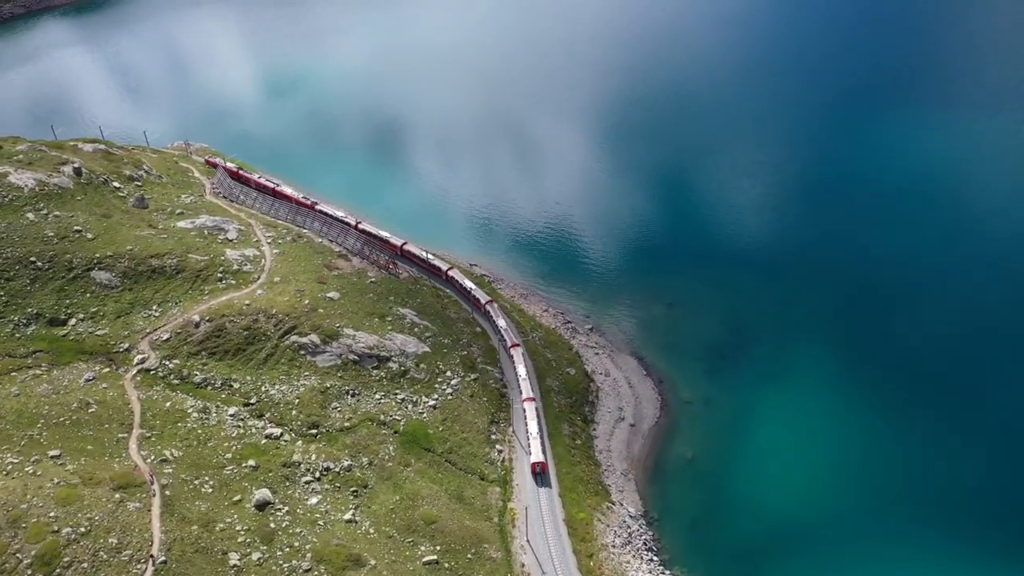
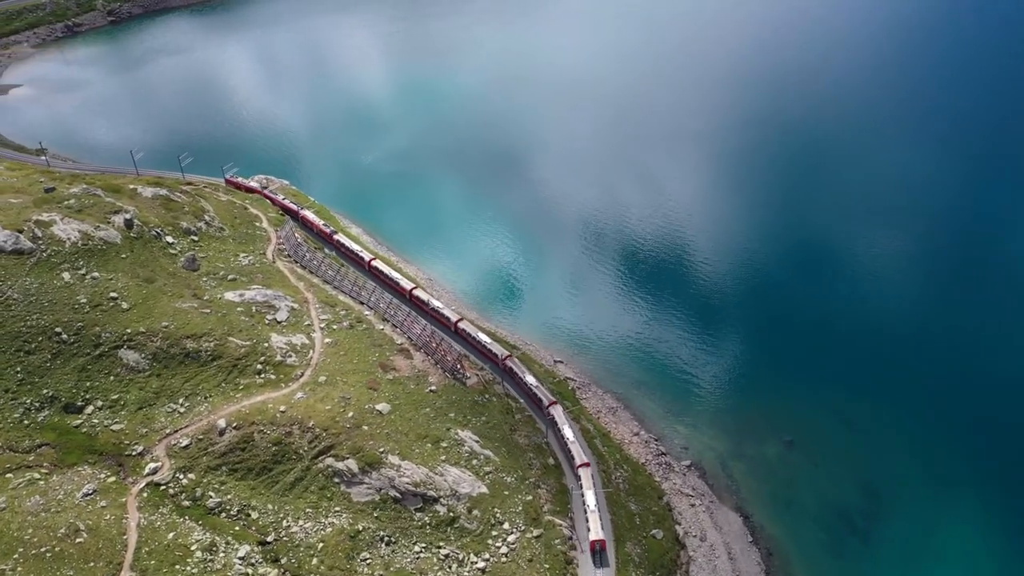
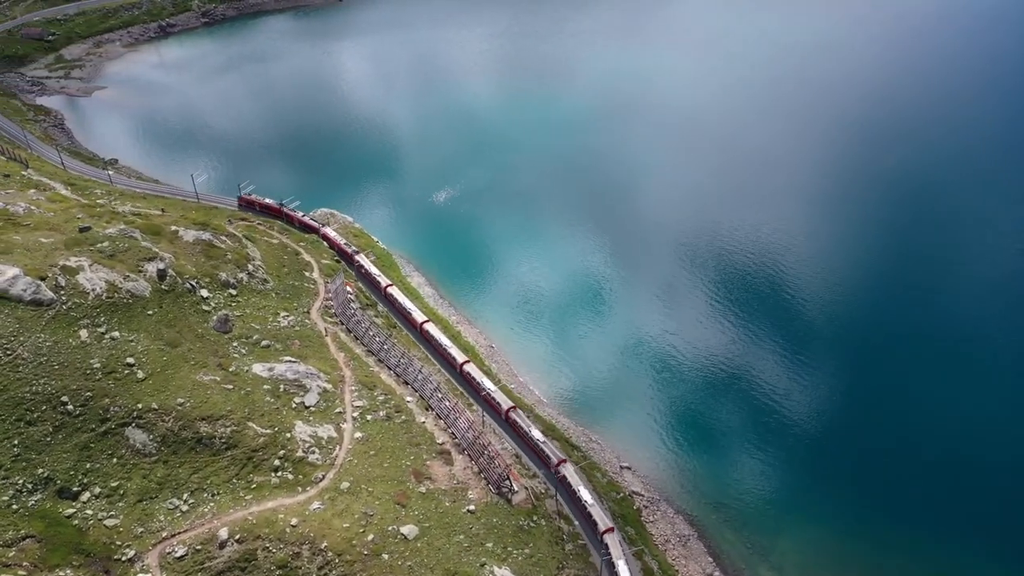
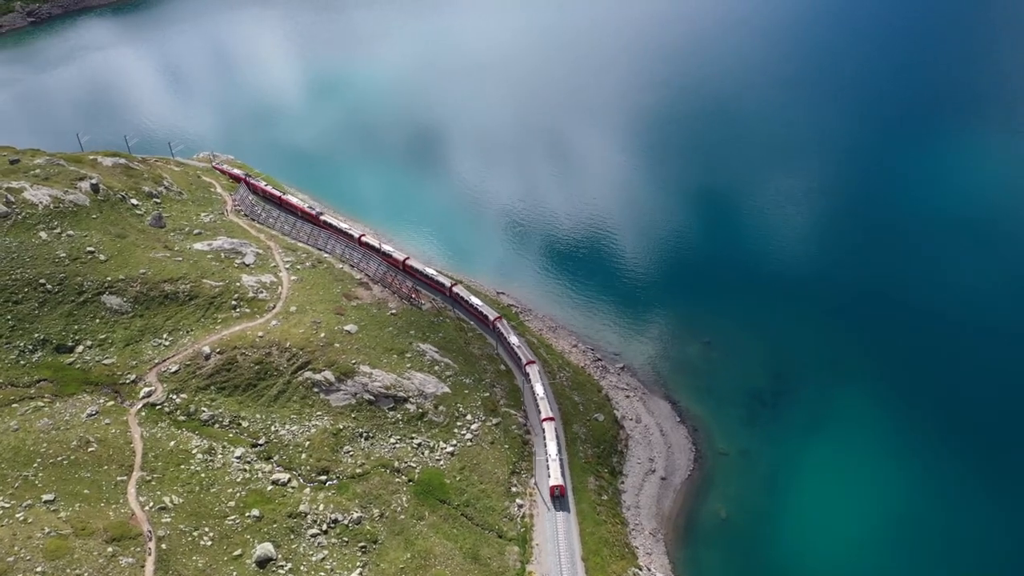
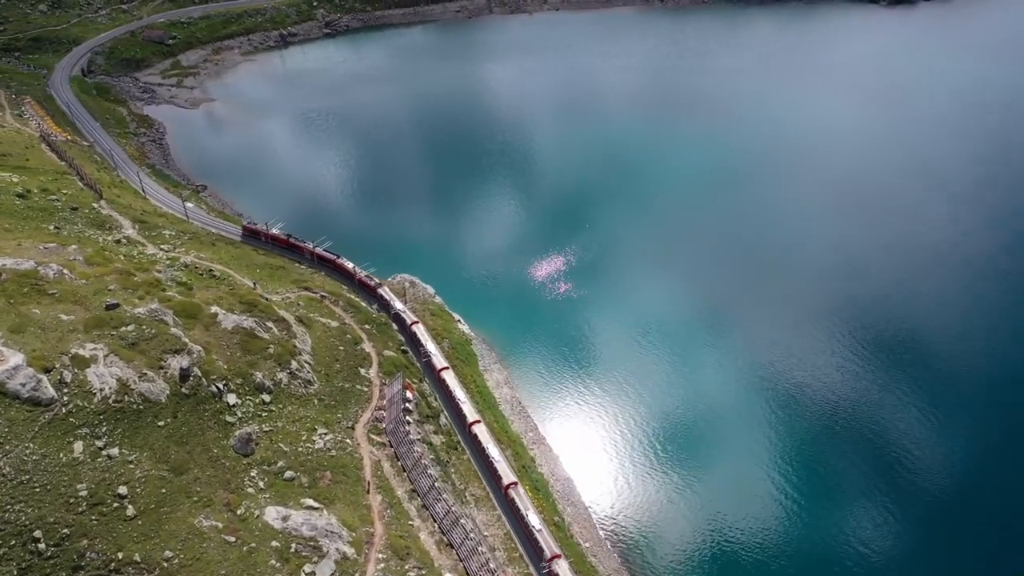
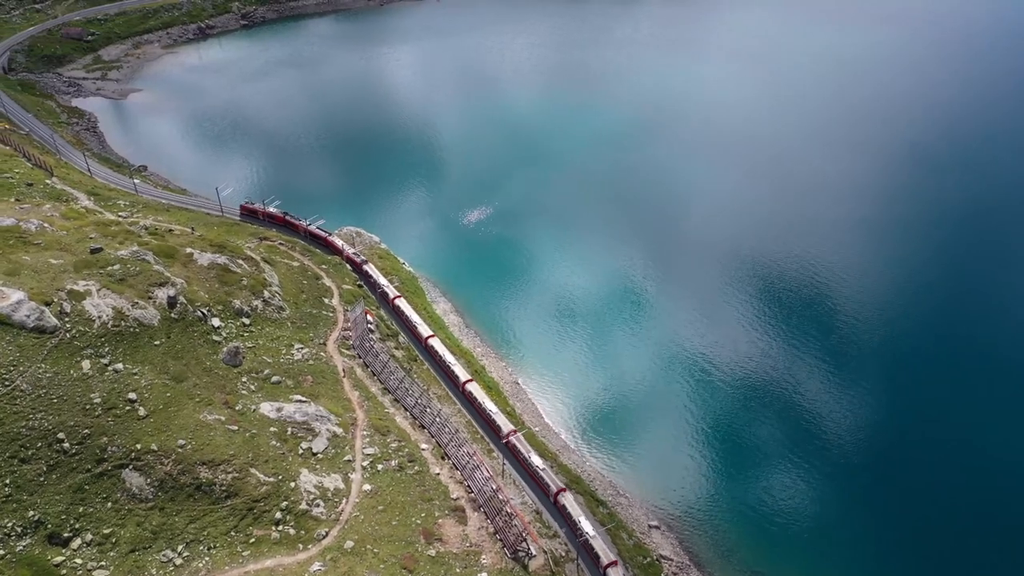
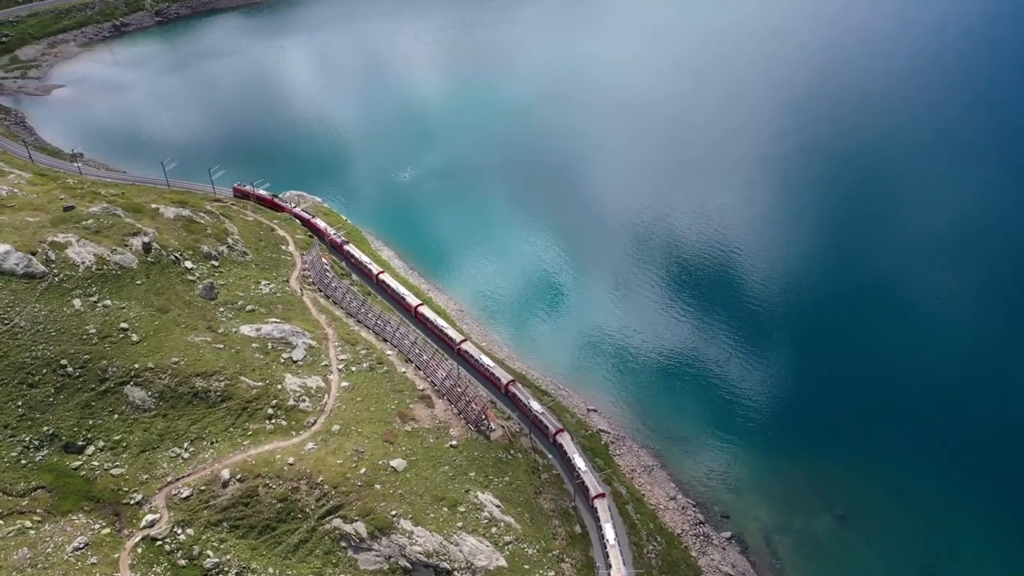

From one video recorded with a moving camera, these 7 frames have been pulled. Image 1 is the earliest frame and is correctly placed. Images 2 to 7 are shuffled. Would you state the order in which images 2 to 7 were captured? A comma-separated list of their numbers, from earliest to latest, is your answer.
4, 2, 7, 3, 6, 5
